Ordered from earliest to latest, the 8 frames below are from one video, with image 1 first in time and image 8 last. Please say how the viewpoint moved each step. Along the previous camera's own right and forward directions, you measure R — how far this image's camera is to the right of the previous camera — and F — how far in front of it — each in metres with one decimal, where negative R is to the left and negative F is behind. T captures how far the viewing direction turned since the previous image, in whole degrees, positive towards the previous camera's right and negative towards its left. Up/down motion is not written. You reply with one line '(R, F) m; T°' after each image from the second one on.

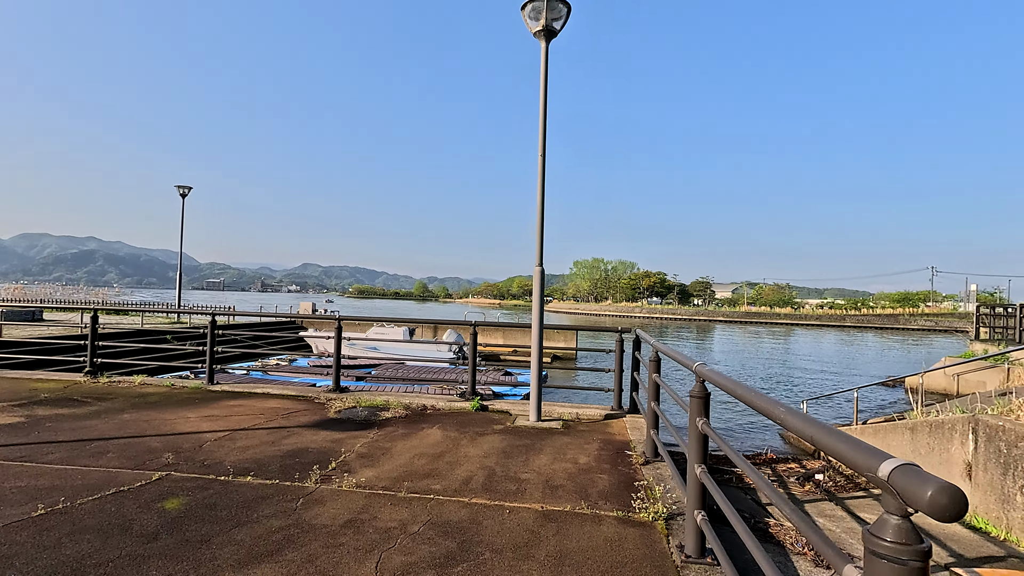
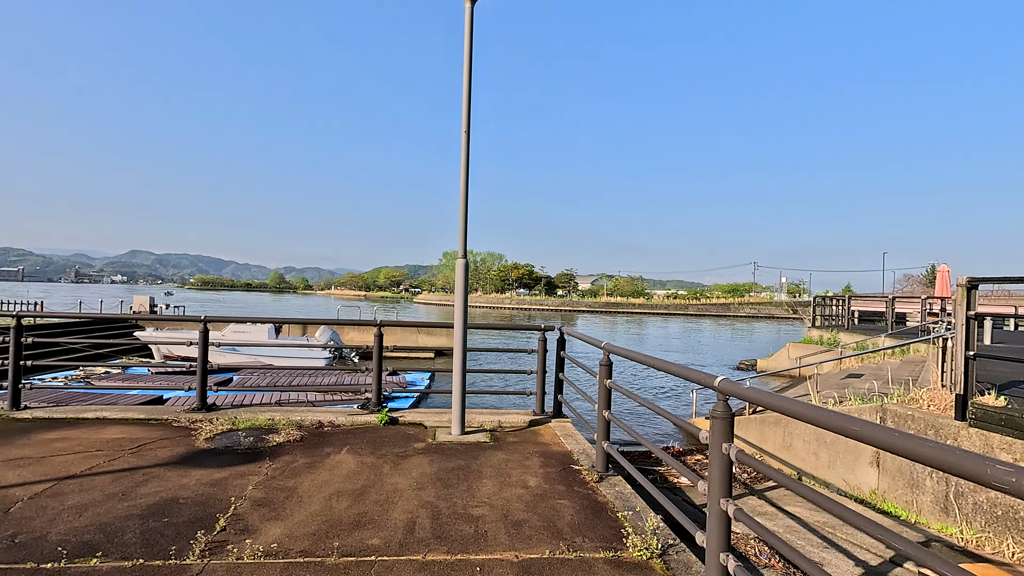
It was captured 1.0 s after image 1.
(-0.5, +0.7) m; +14°
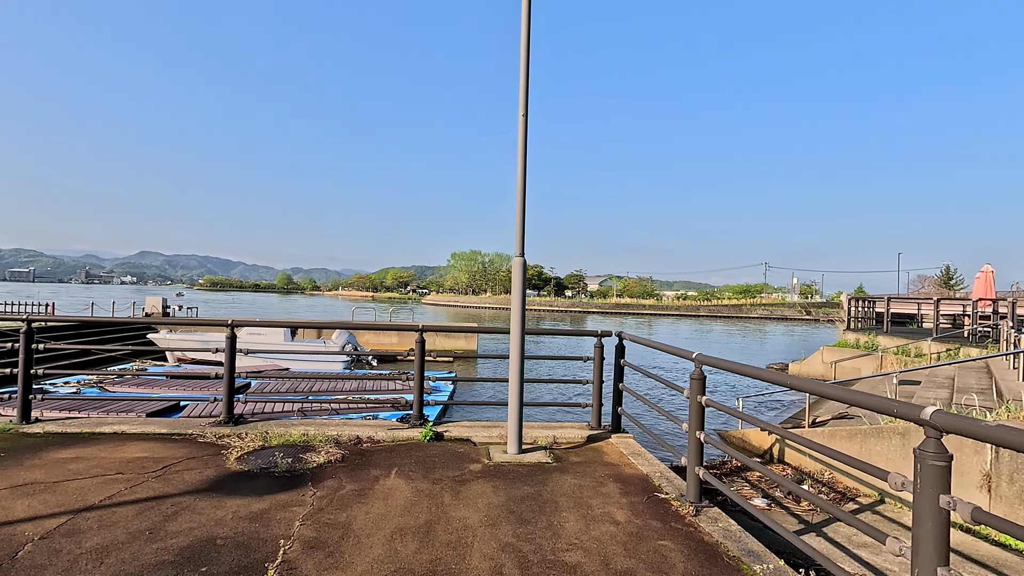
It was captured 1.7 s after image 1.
(-0.5, +0.5) m; -1°
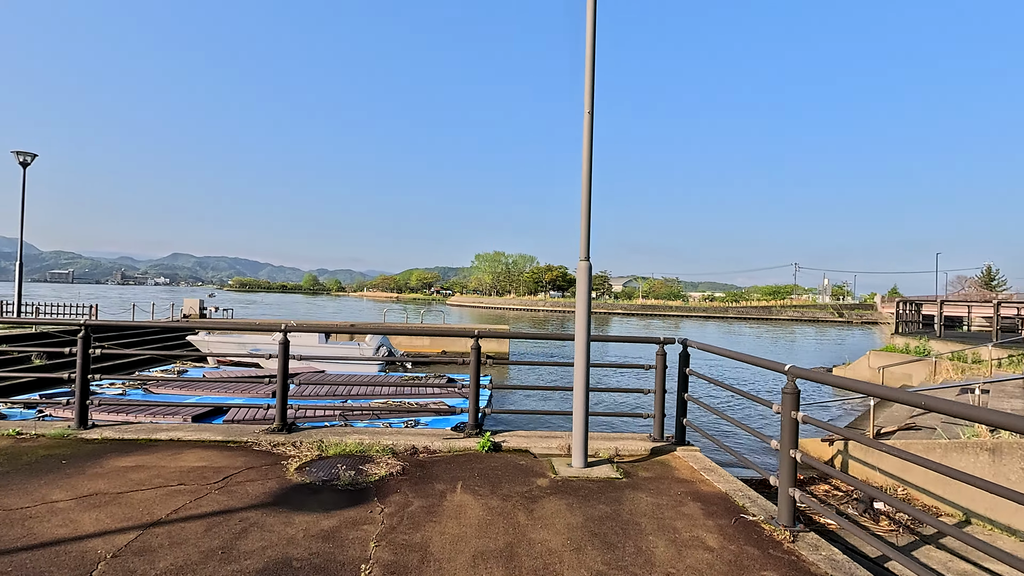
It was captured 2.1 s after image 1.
(-0.3, +0.2) m; -2°
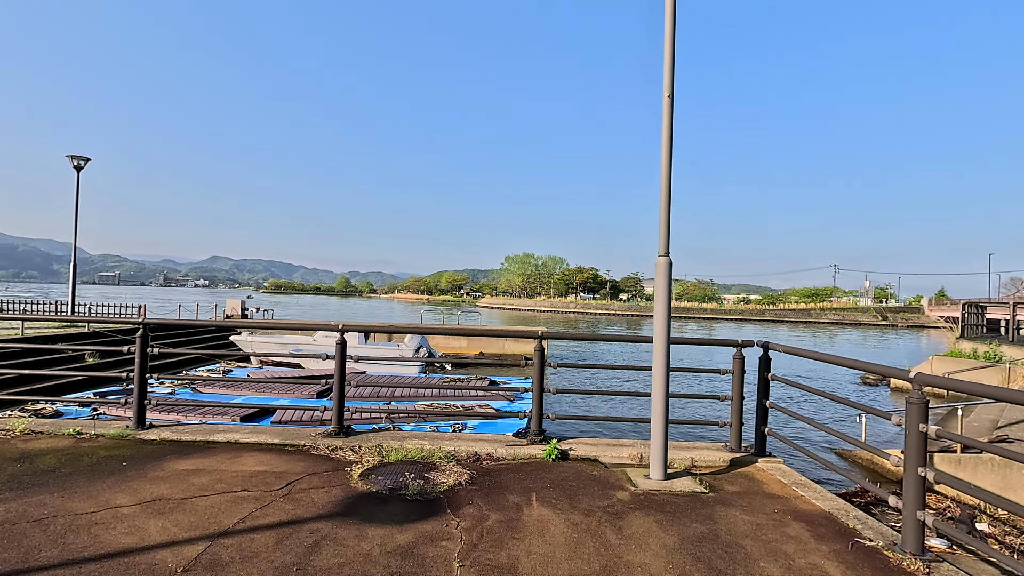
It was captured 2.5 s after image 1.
(-0.3, +0.2) m; -3°
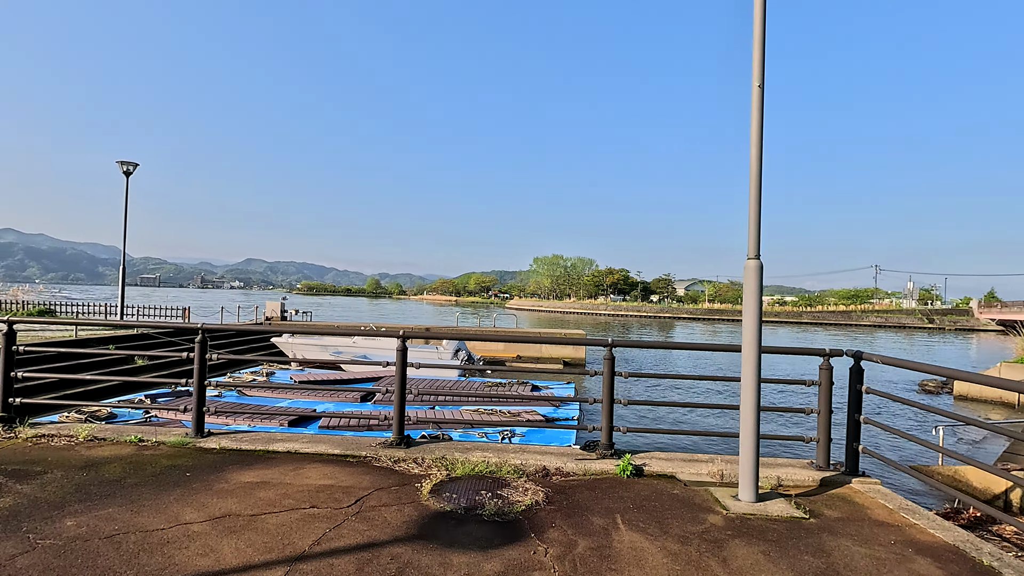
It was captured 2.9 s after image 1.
(-0.3, +0.2) m; -3°
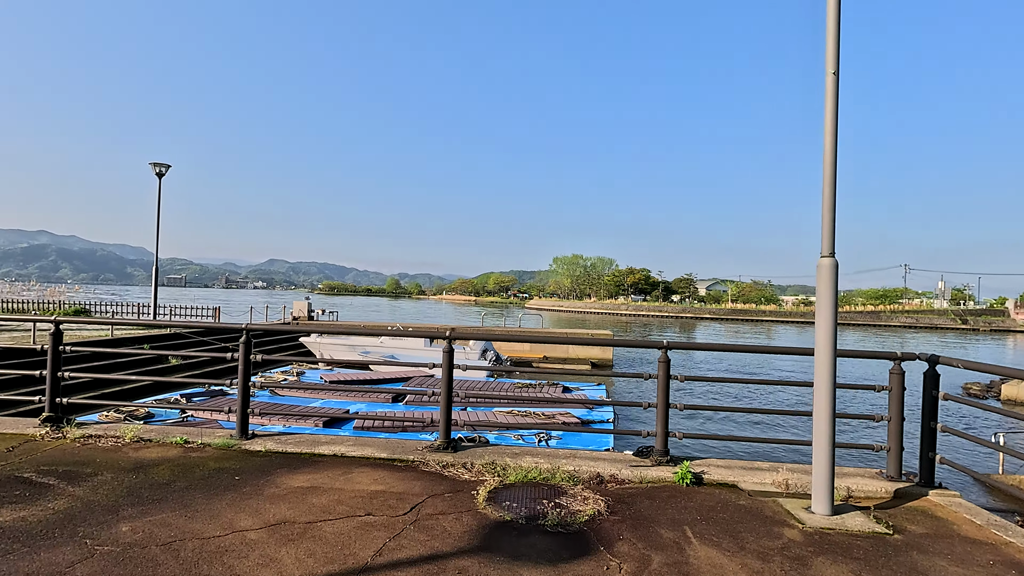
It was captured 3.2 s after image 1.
(-0.3, +0.1) m; -2°
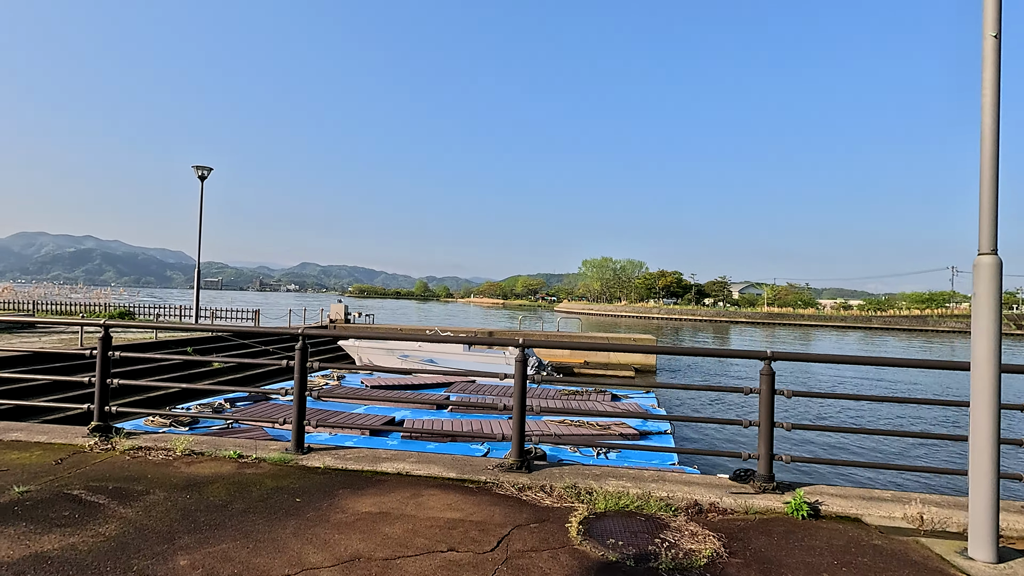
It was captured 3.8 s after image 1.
(-0.4, +0.4) m; -3°
